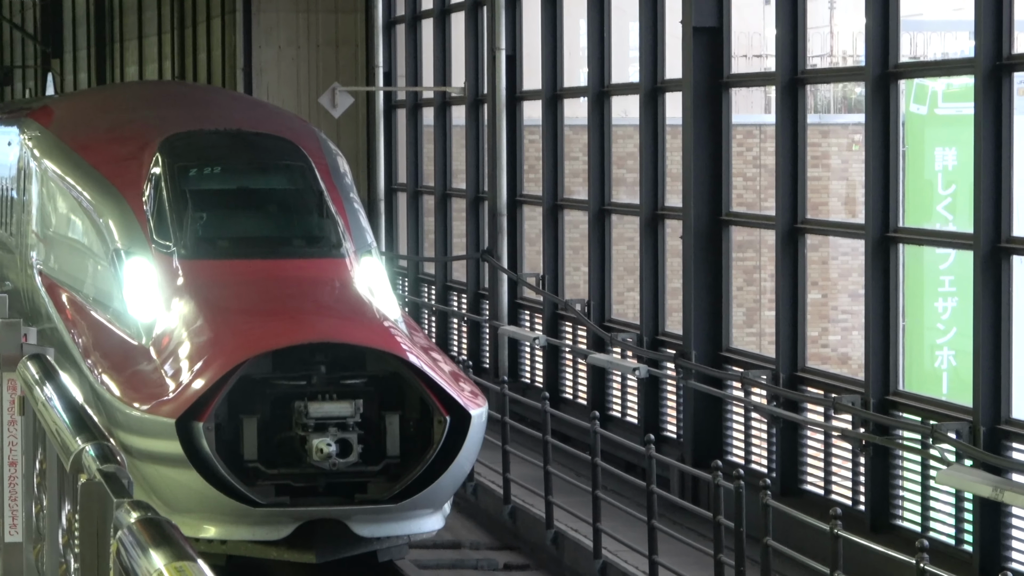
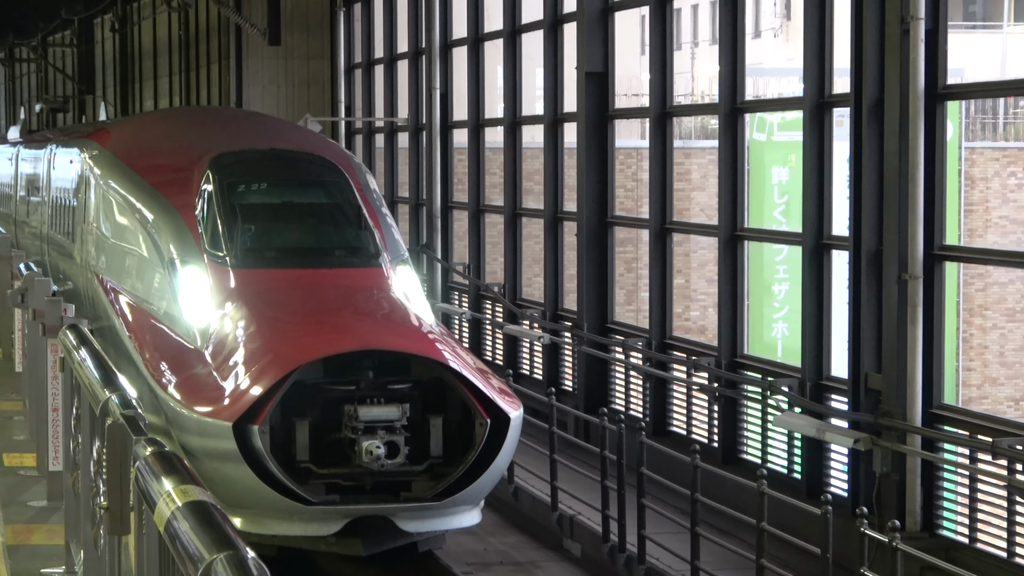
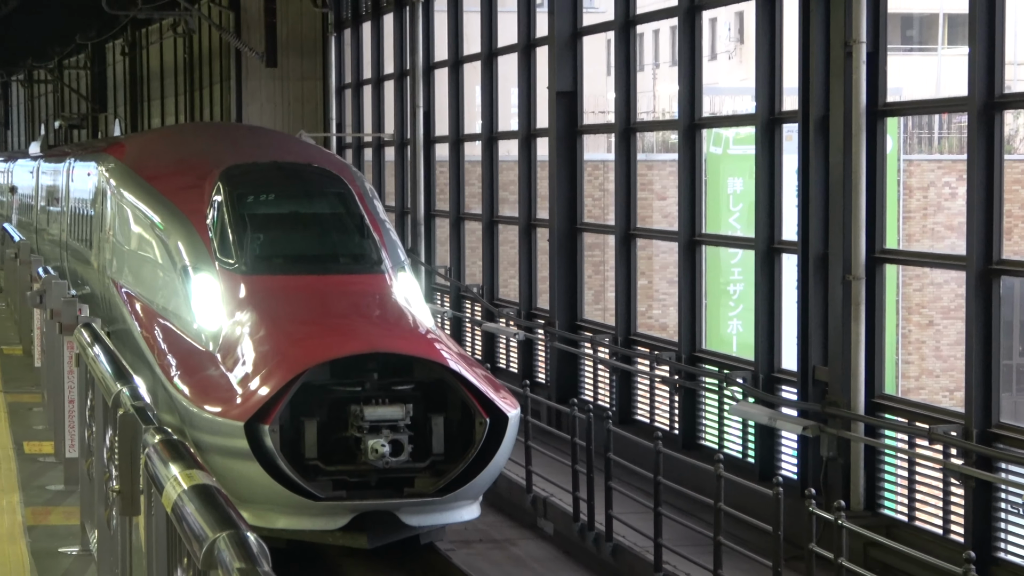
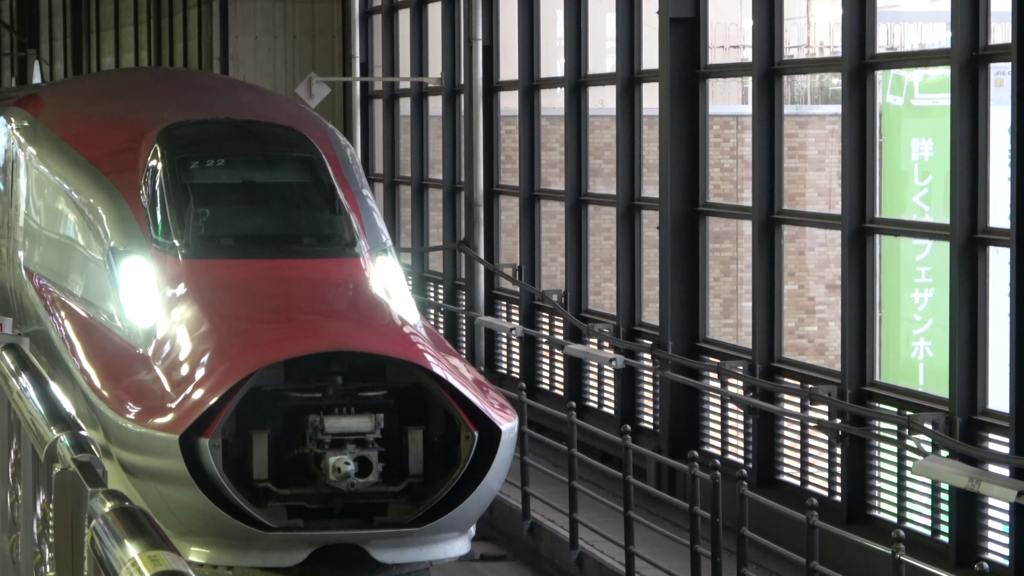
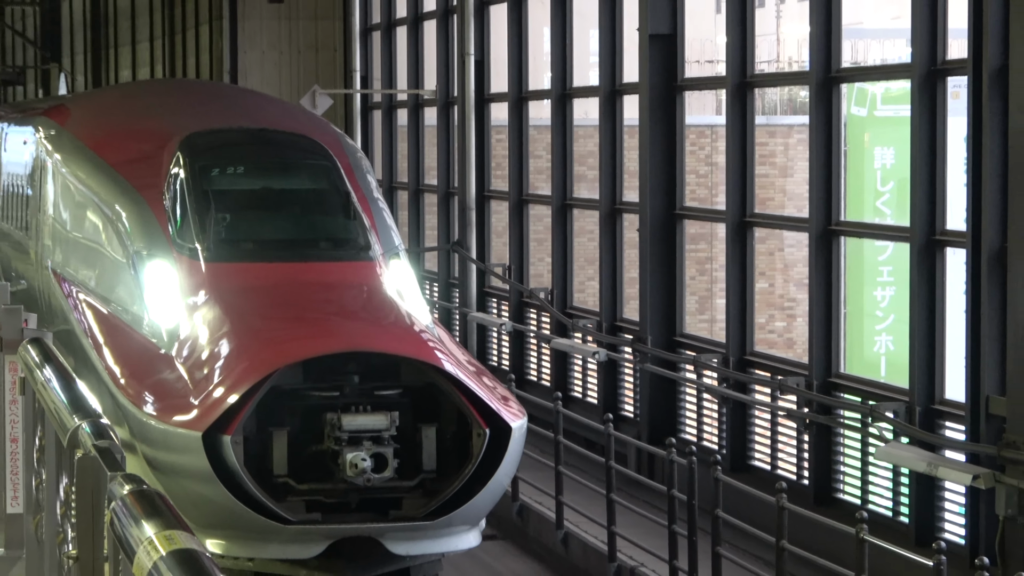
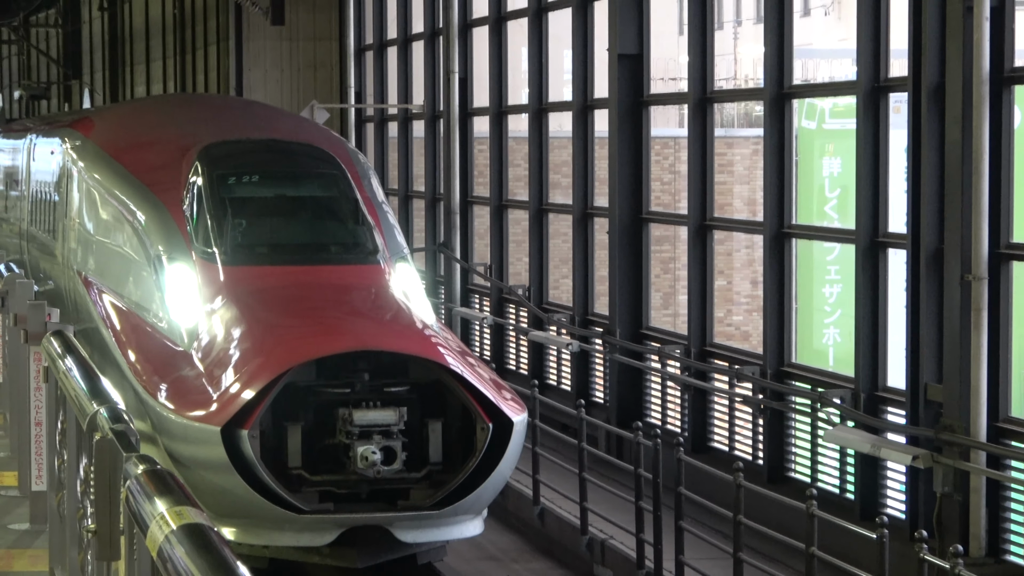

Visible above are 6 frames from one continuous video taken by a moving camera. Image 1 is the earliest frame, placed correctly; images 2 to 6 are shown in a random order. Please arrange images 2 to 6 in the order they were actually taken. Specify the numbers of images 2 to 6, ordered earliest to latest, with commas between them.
4, 5, 6, 2, 3
